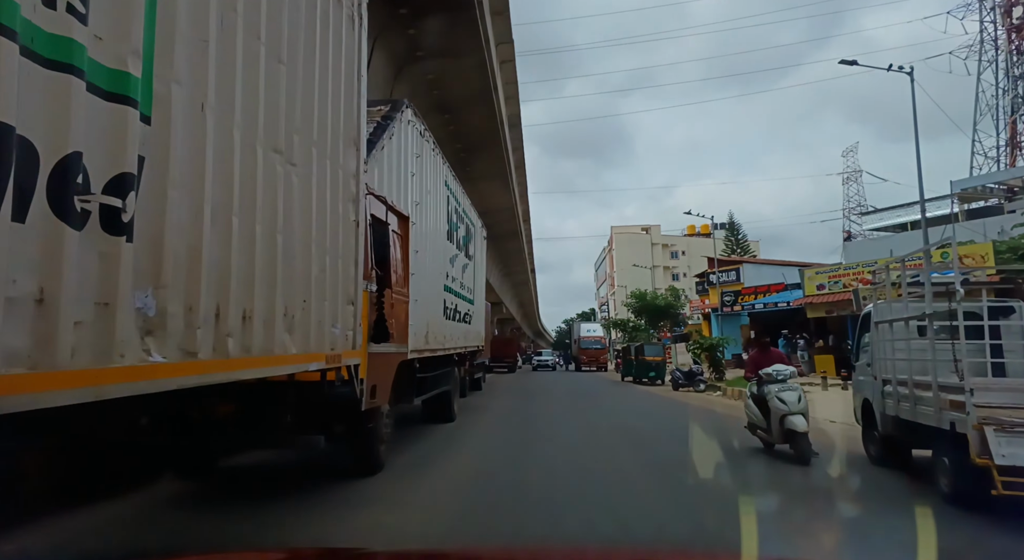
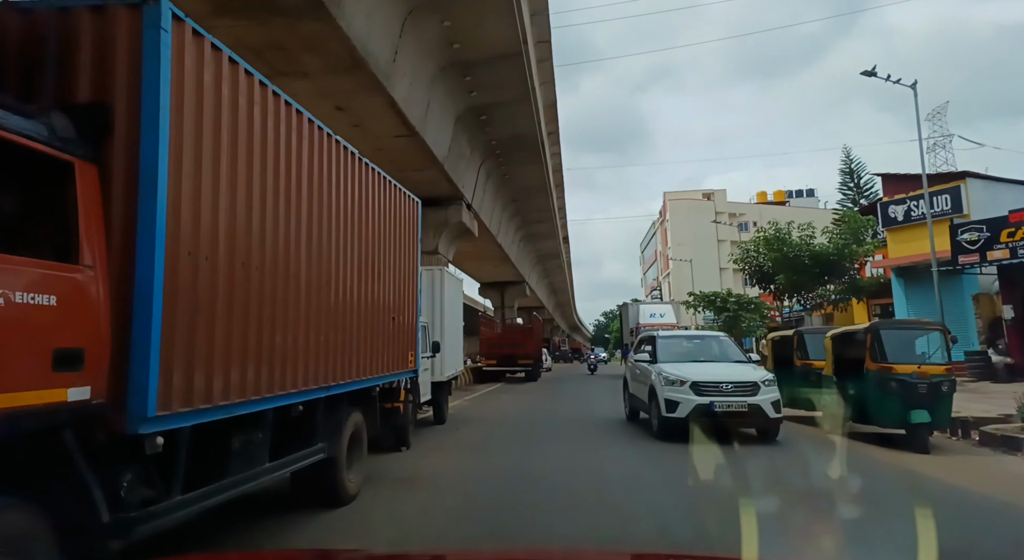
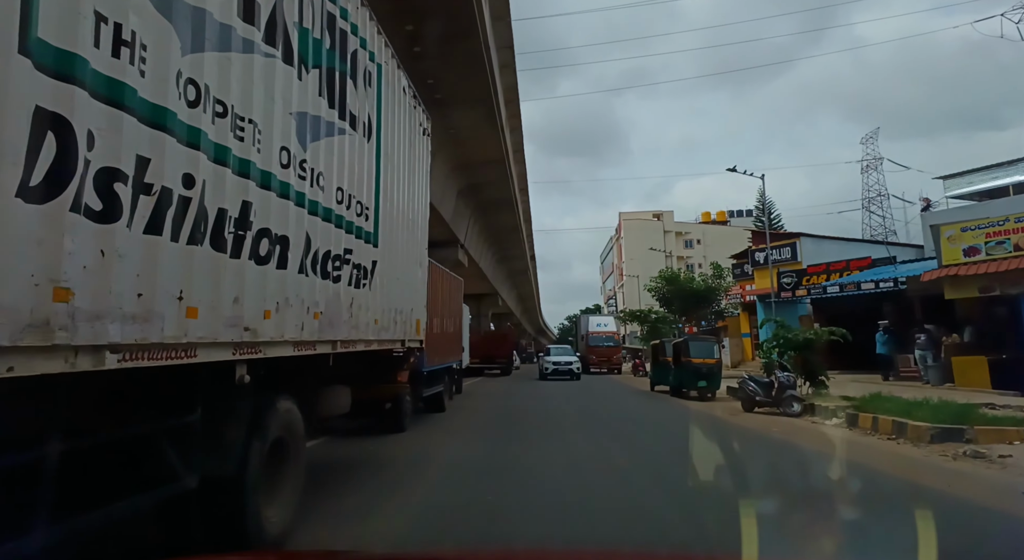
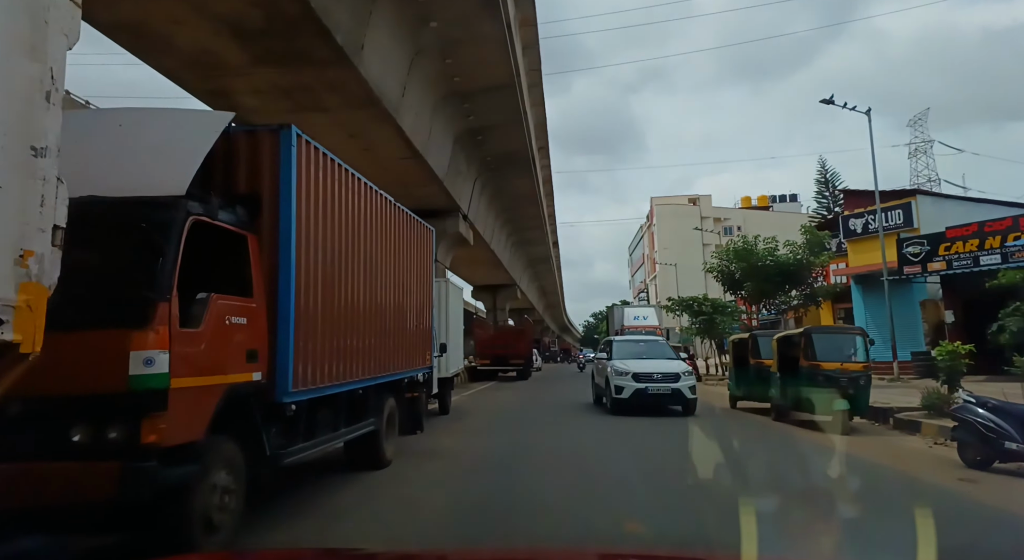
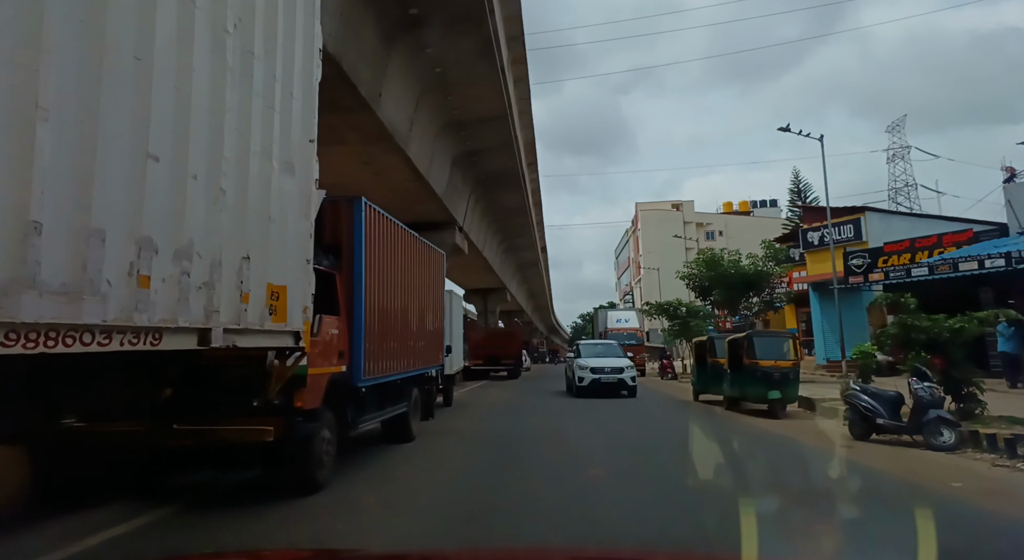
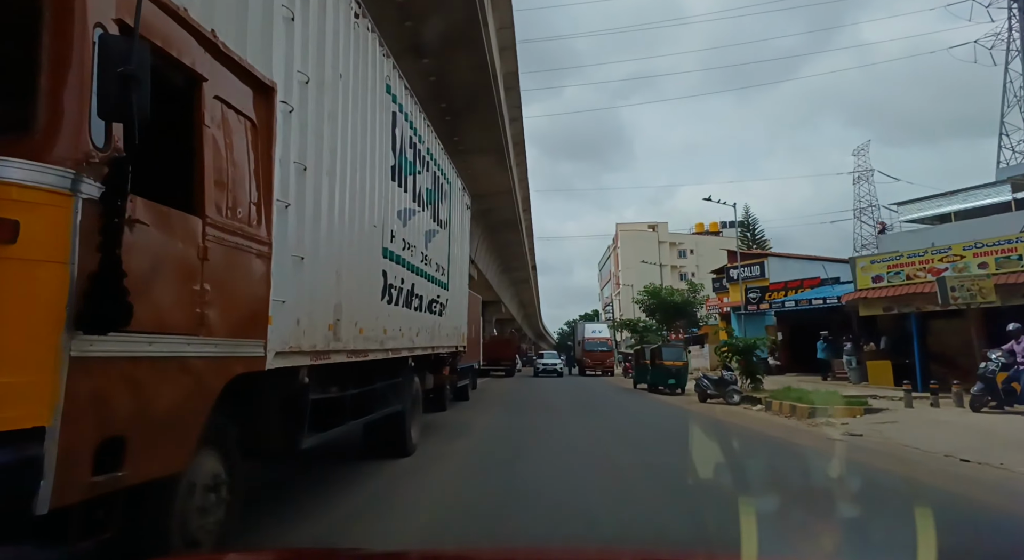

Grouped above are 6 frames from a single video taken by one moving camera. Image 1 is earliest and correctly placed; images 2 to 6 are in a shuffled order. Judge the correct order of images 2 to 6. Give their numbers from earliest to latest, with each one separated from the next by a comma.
6, 3, 5, 4, 2
